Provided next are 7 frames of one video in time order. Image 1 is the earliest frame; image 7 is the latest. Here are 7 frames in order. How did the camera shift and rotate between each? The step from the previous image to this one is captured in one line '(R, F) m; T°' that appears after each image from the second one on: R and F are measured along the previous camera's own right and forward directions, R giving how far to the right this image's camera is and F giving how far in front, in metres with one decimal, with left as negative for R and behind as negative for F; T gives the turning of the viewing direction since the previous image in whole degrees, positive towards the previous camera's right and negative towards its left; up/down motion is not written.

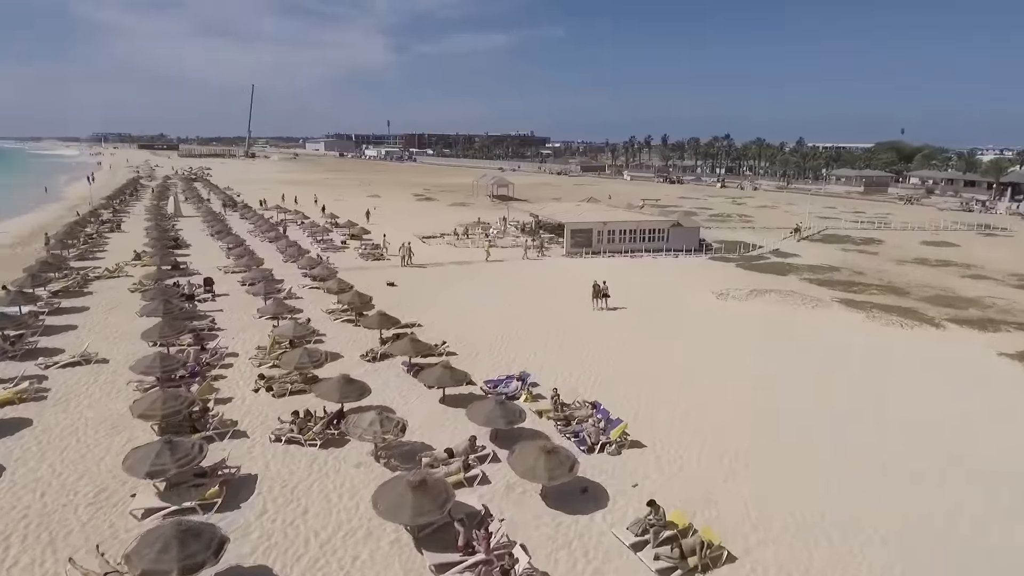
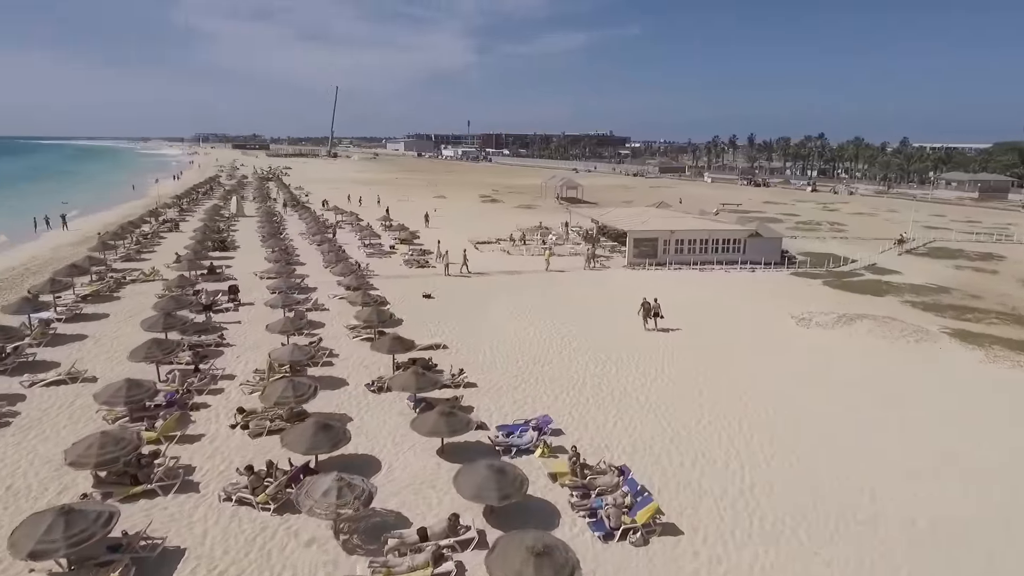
(+1.0, +2.4) m; -7°
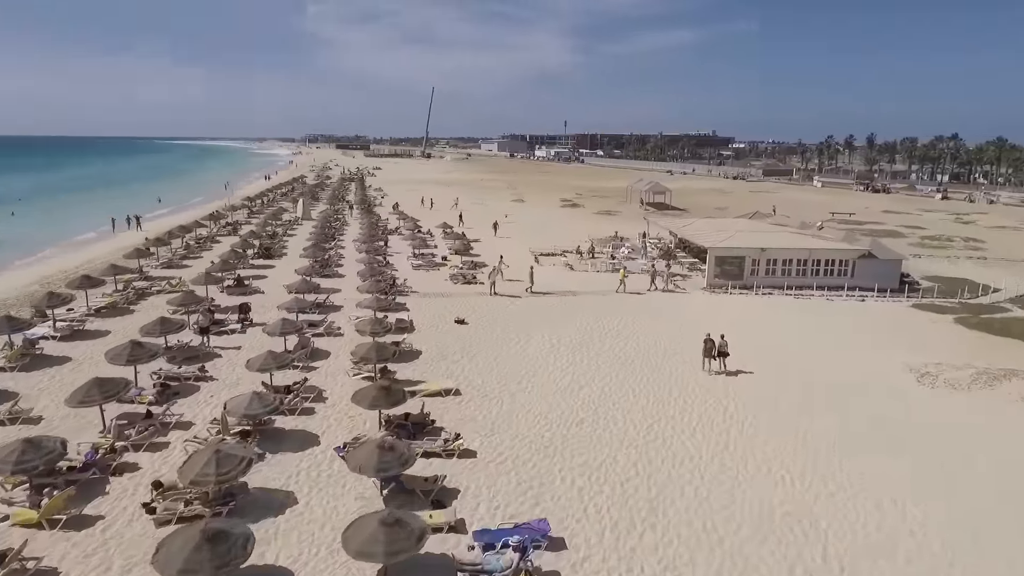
(+1.4, +3.3) m; -9°
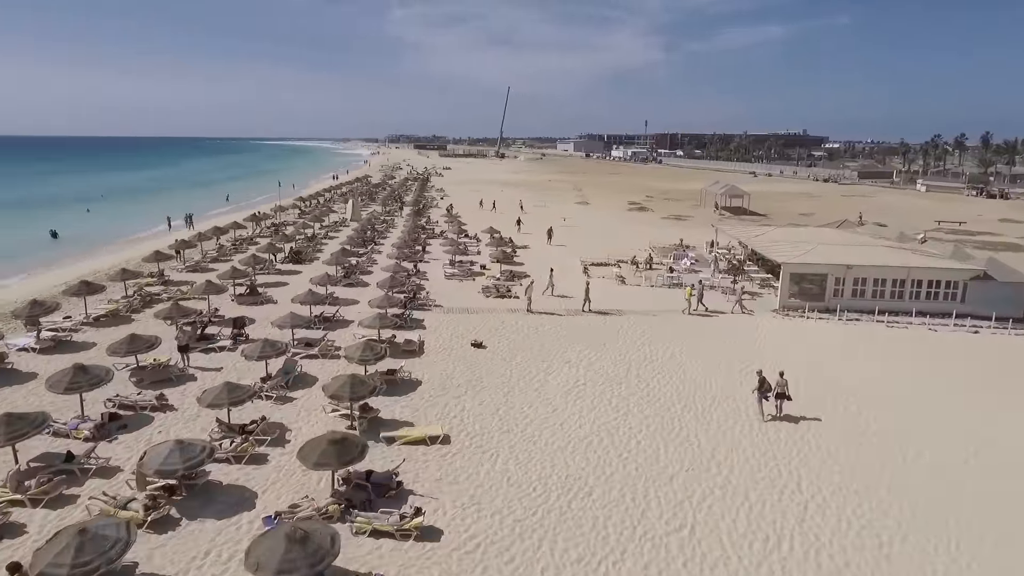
(+1.3, +2.7) m; -7°
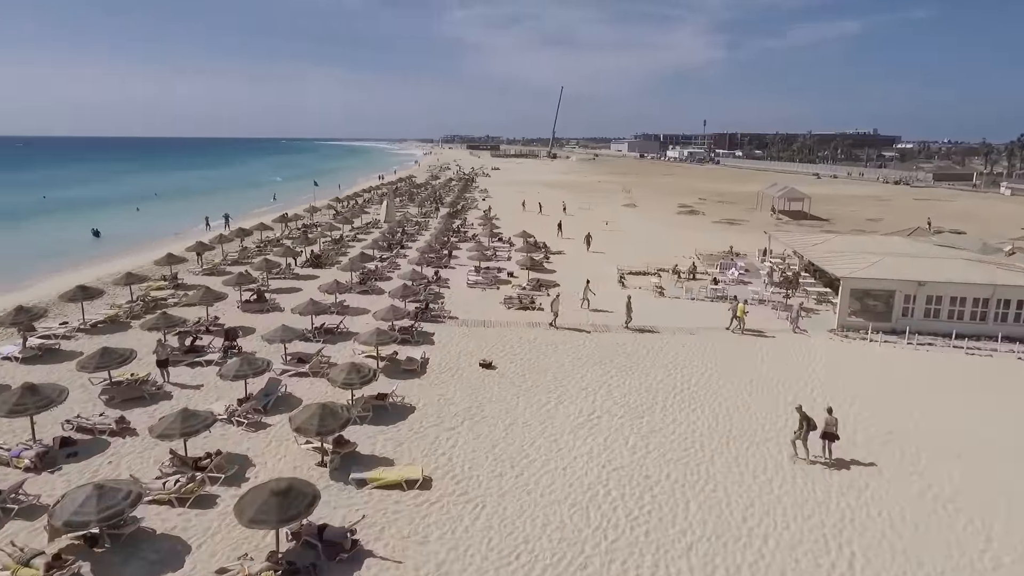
(+0.9, +1.8) m; -5°
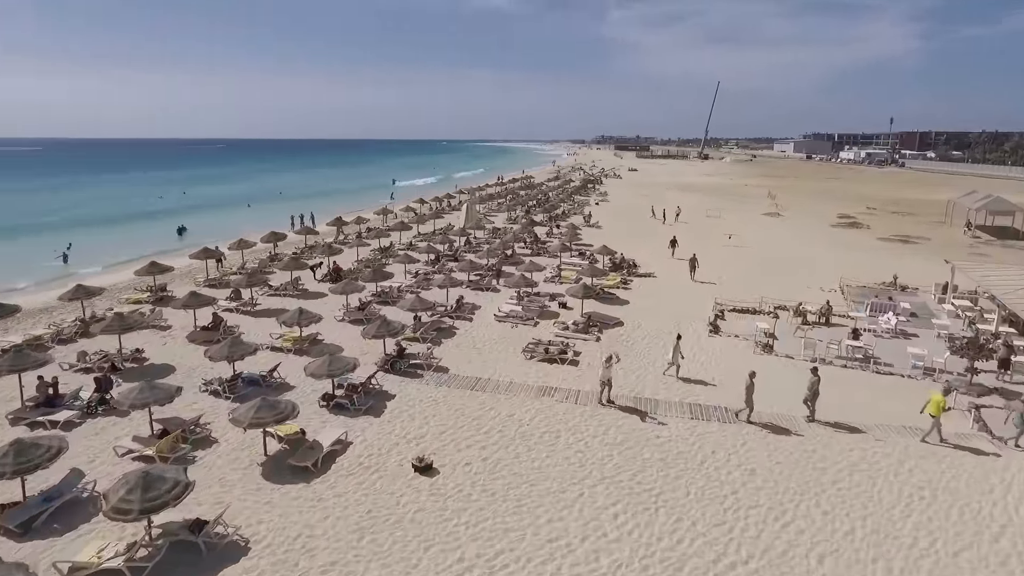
(+2.8, +6.0) m; -14°
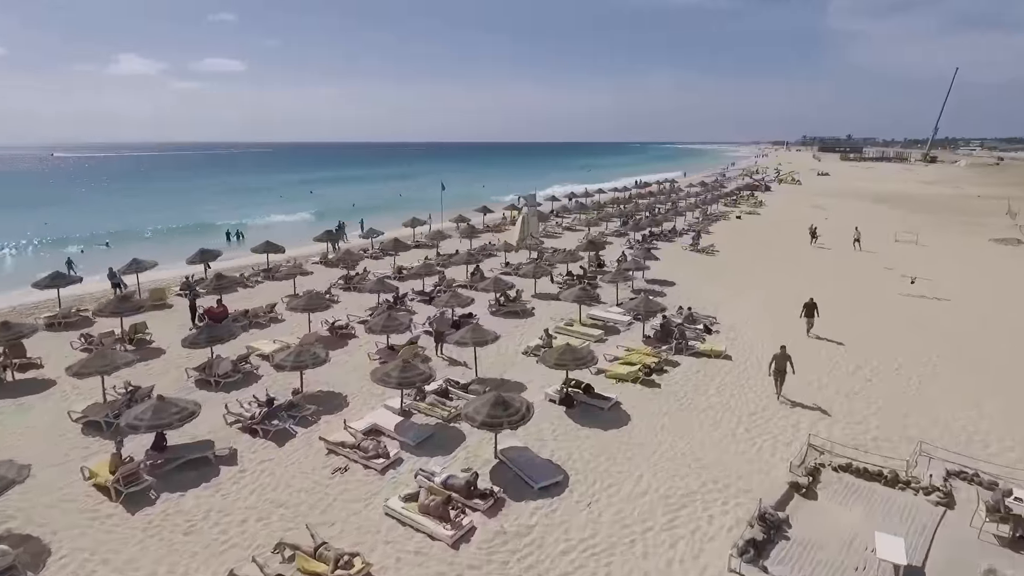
(+4.6, +9.3) m; -17°
